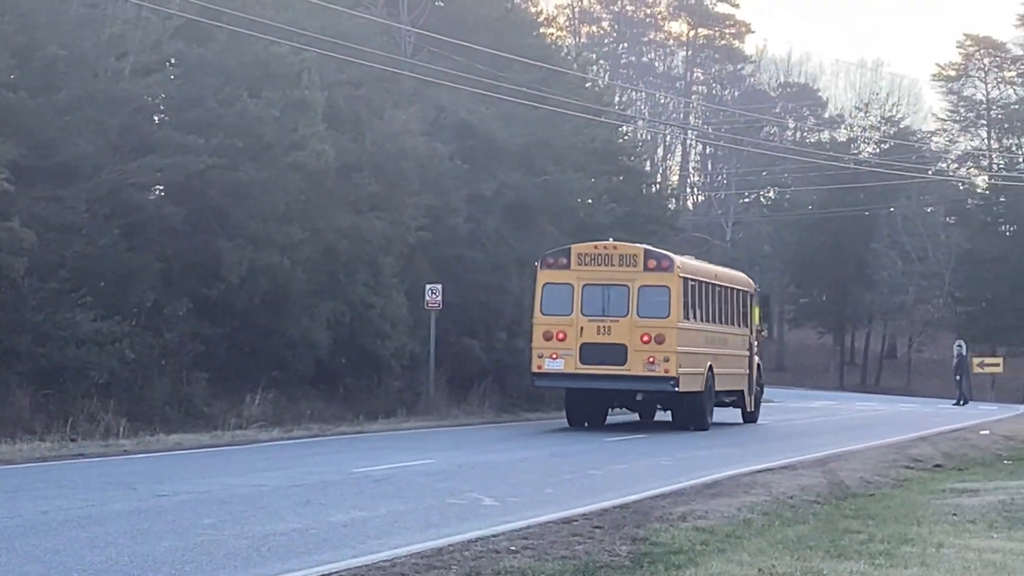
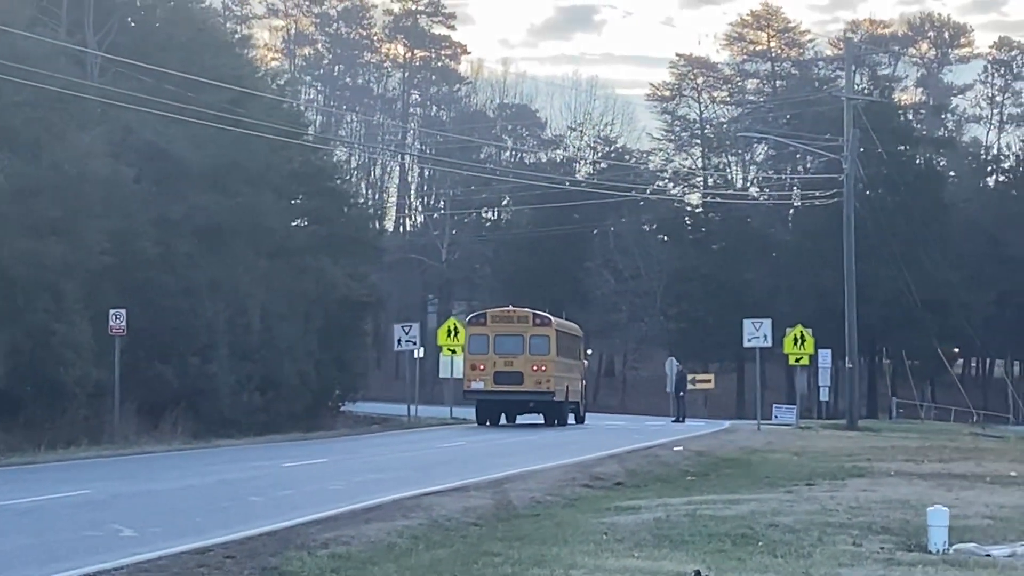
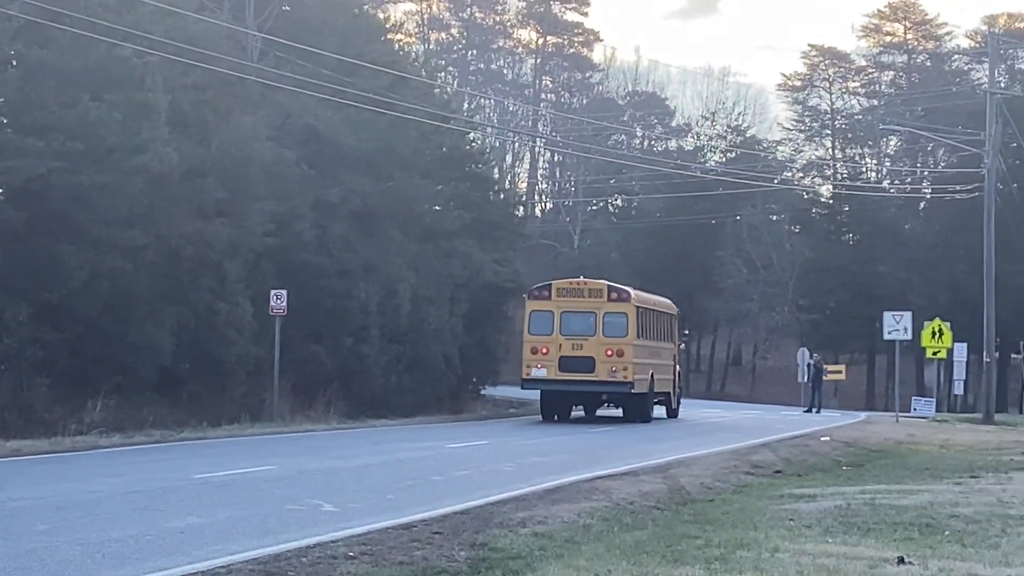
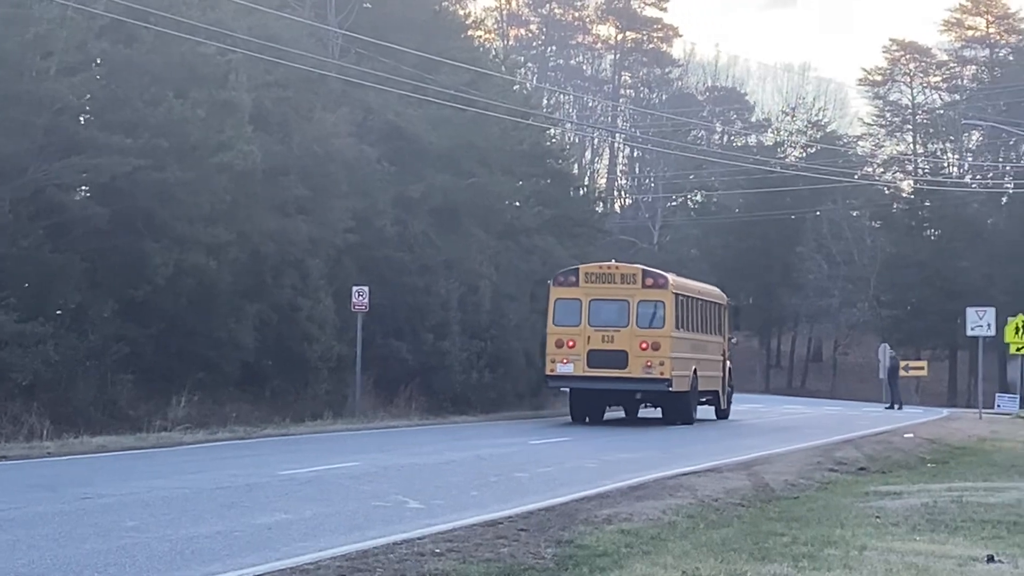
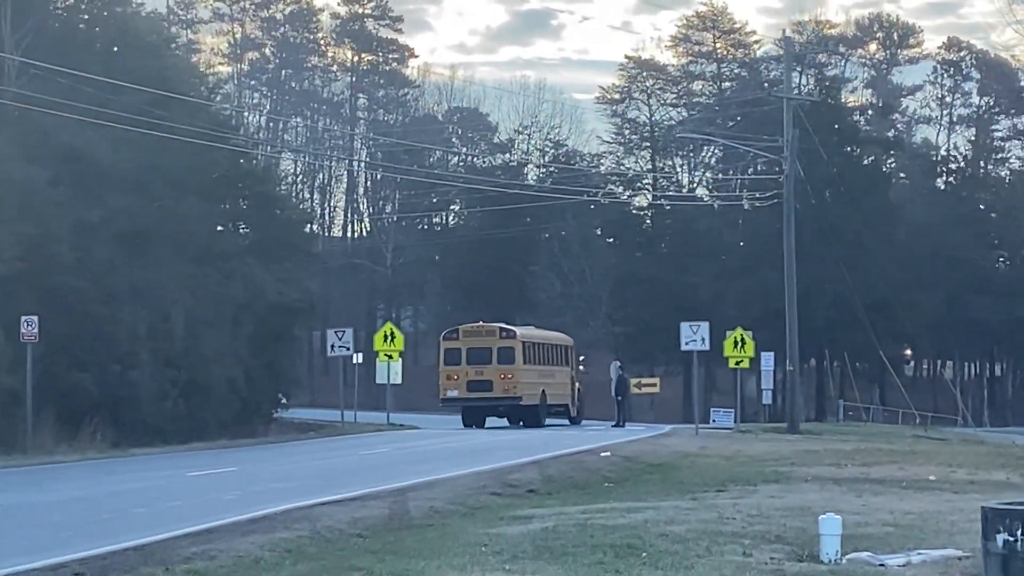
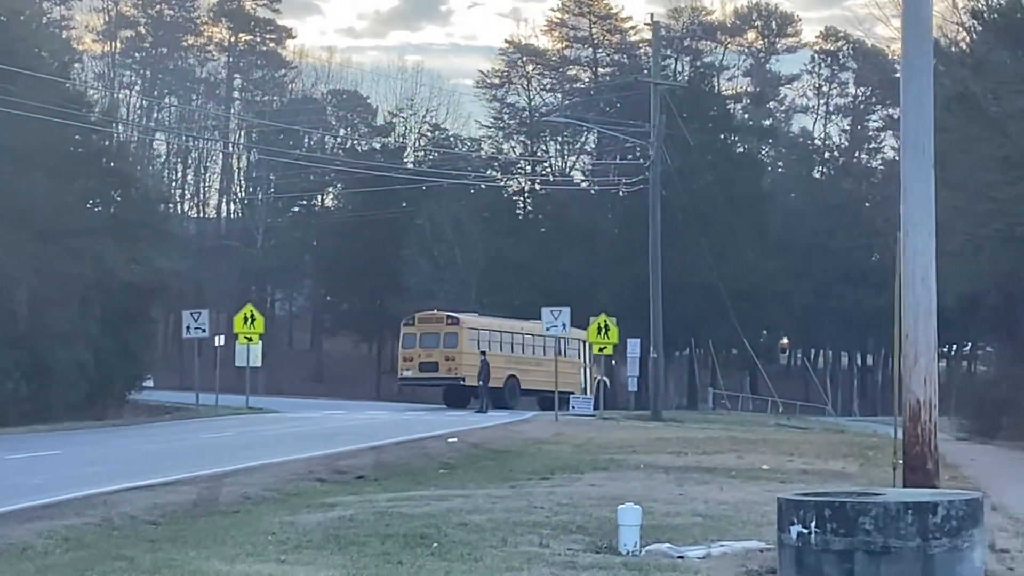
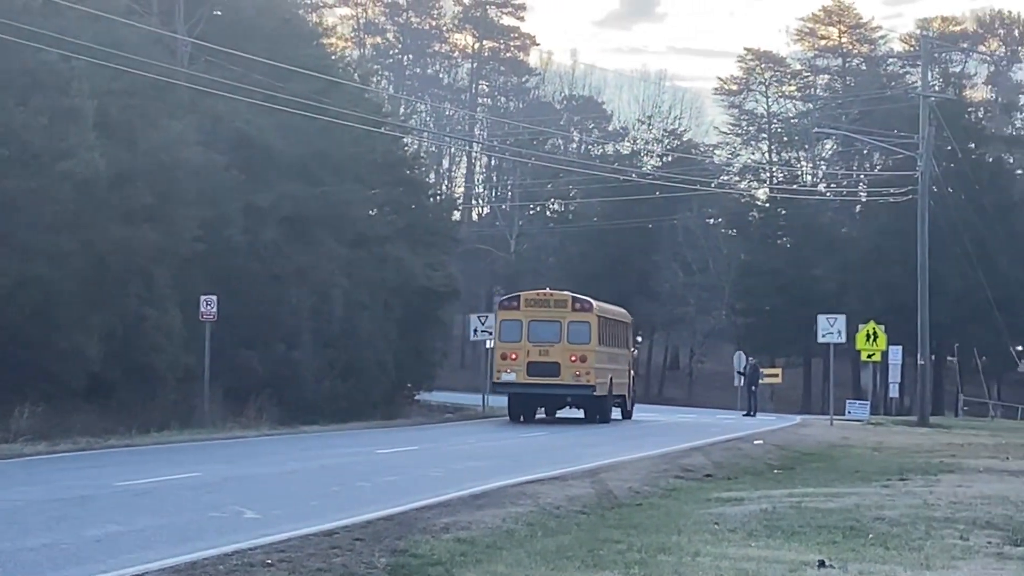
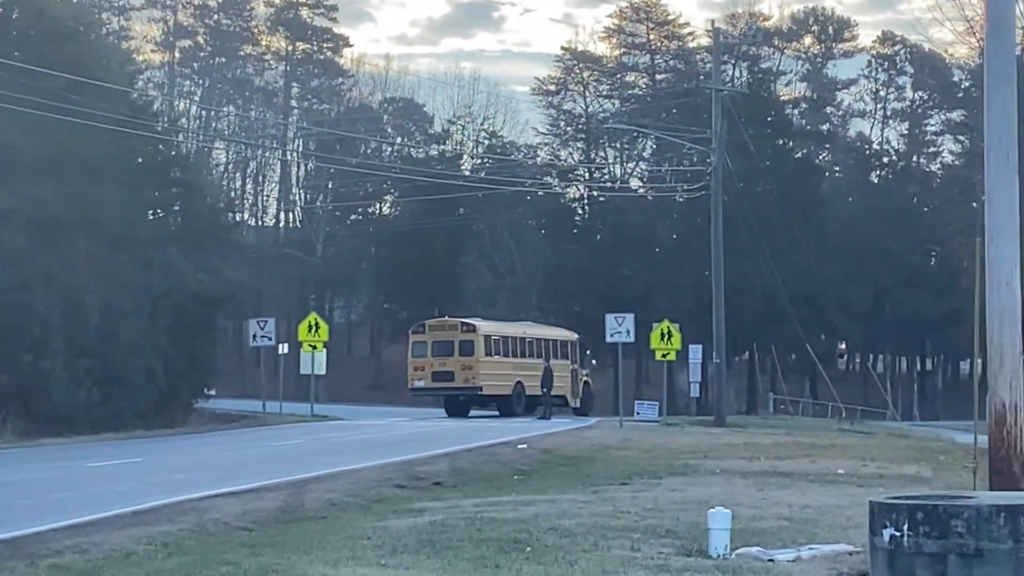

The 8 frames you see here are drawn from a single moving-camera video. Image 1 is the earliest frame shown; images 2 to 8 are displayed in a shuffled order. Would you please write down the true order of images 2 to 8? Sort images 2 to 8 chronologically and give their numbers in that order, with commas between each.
4, 3, 7, 2, 5, 8, 6
